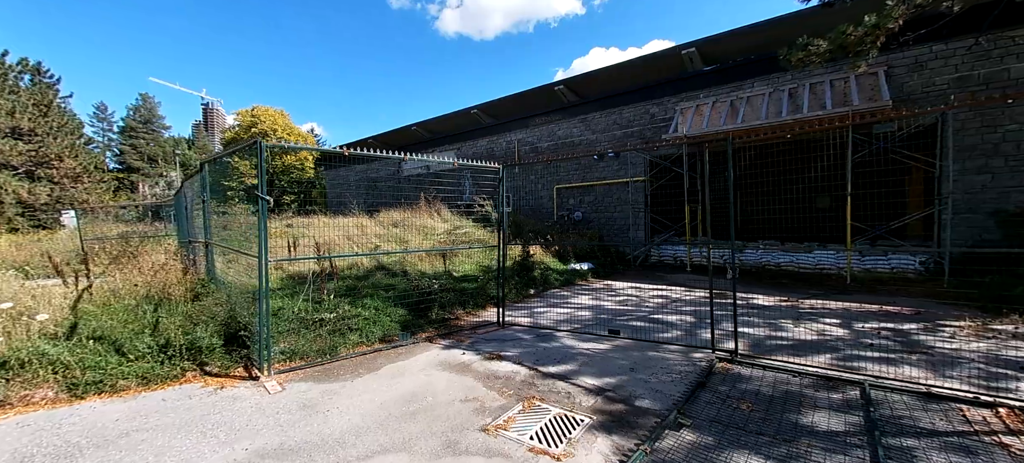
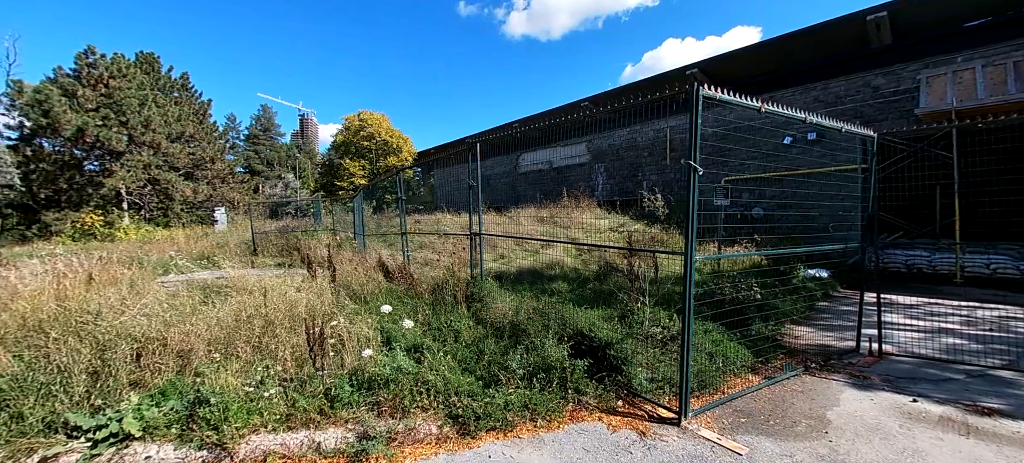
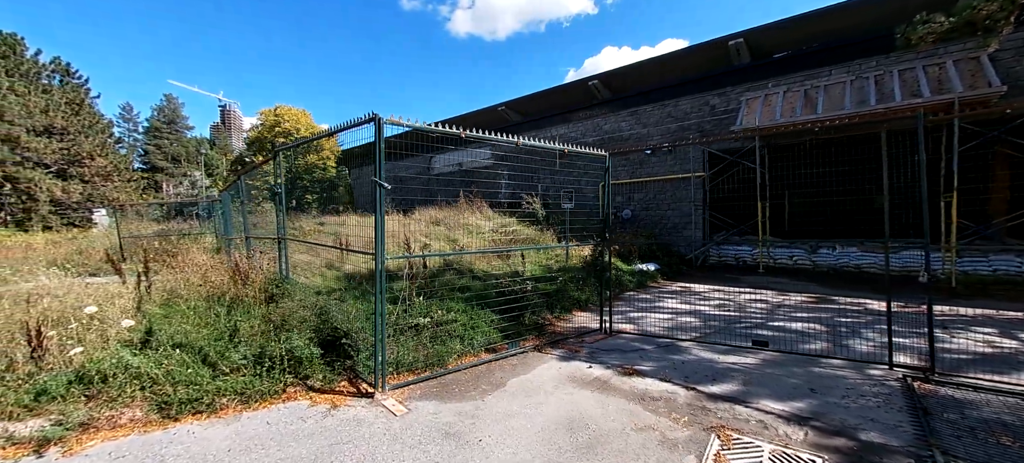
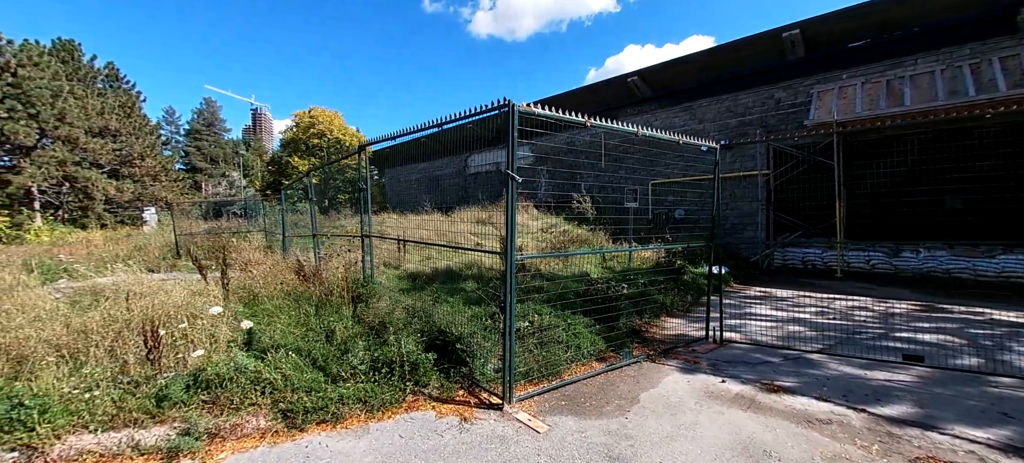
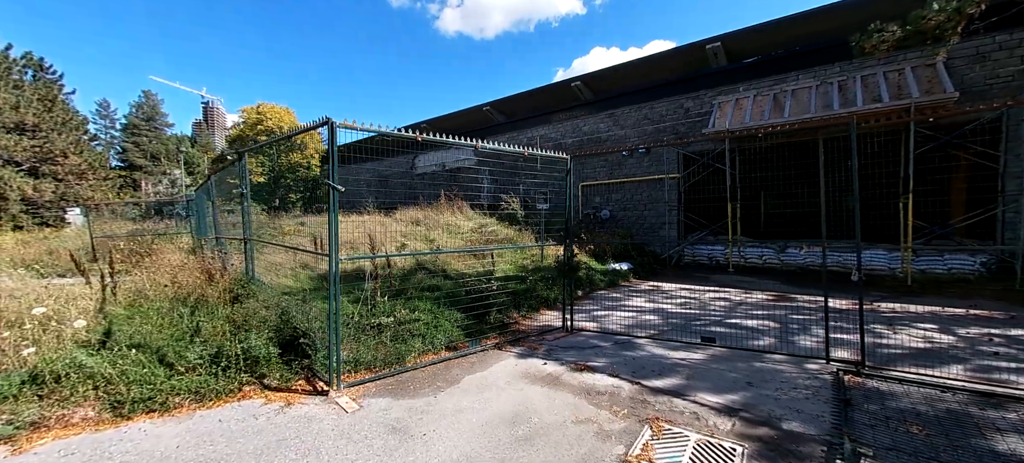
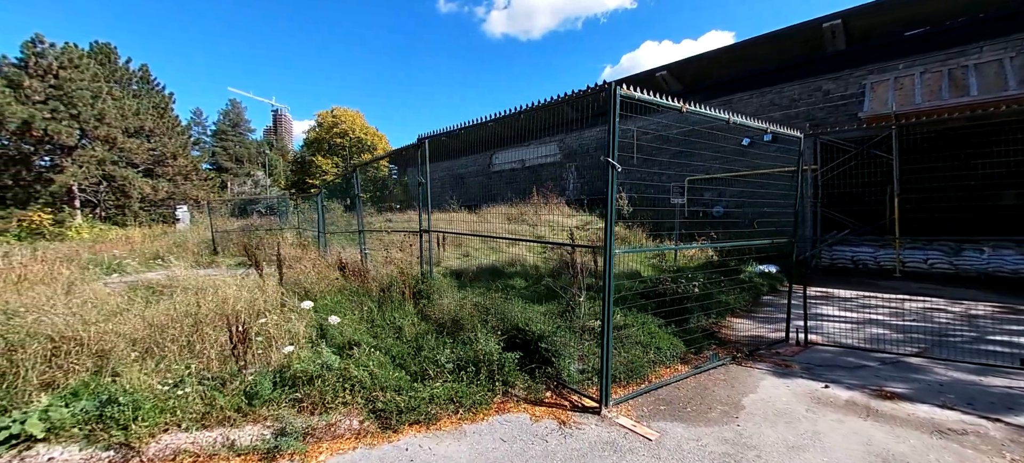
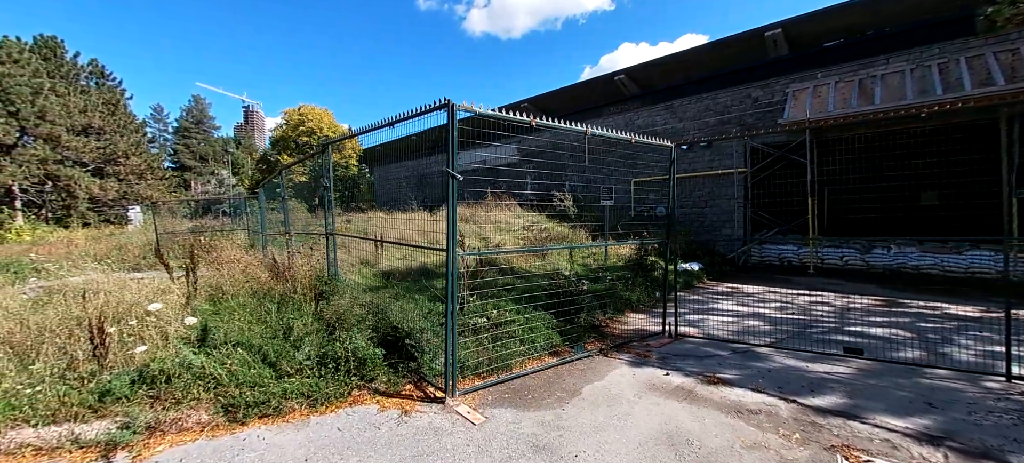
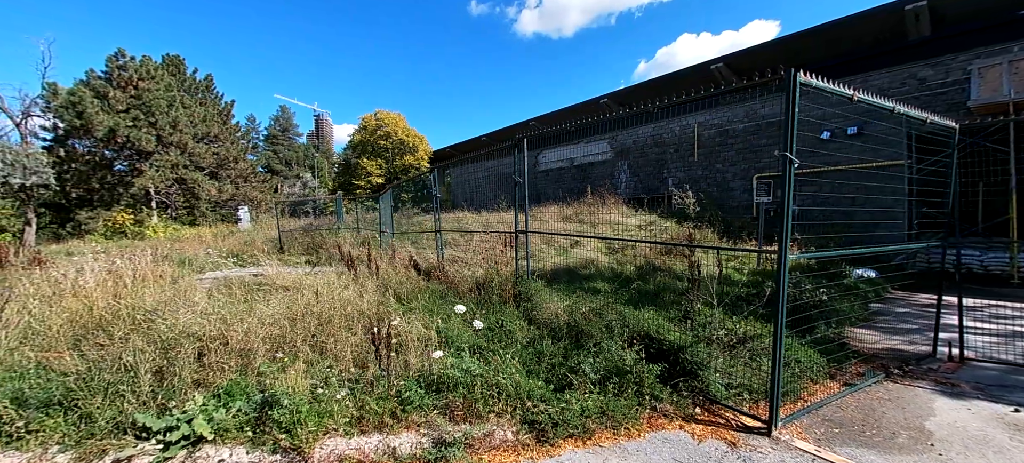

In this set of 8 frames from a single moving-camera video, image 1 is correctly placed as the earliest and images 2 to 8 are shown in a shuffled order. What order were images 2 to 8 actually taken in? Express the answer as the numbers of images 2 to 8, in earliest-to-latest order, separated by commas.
5, 3, 7, 4, 6, 2, 8
